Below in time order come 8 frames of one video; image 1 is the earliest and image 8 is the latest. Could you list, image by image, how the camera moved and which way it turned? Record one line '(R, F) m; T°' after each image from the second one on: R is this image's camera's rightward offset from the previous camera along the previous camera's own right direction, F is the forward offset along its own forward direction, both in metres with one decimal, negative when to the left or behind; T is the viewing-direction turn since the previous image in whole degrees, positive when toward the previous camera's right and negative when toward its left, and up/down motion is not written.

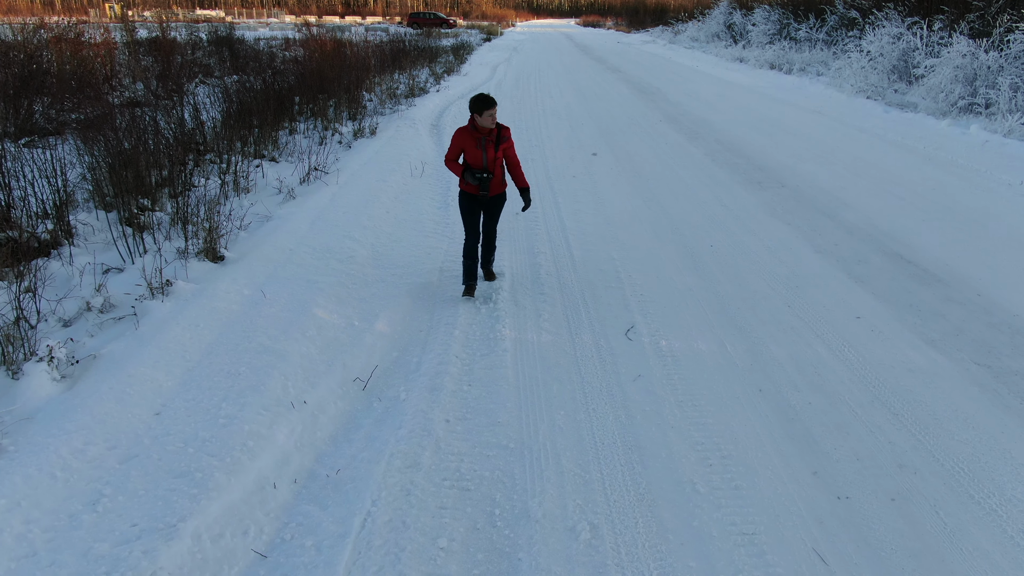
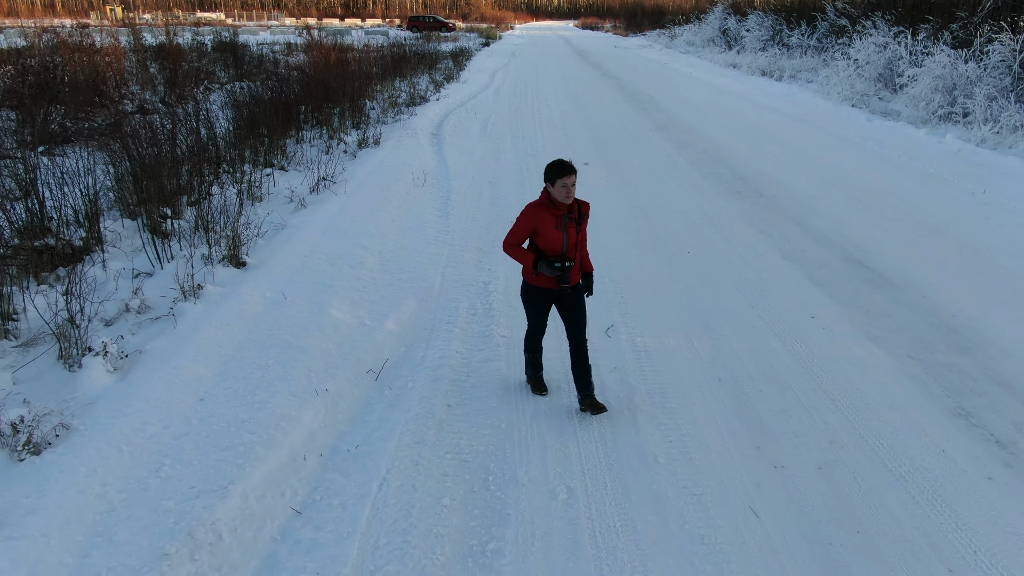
(0.0, -0.4) m; 0°
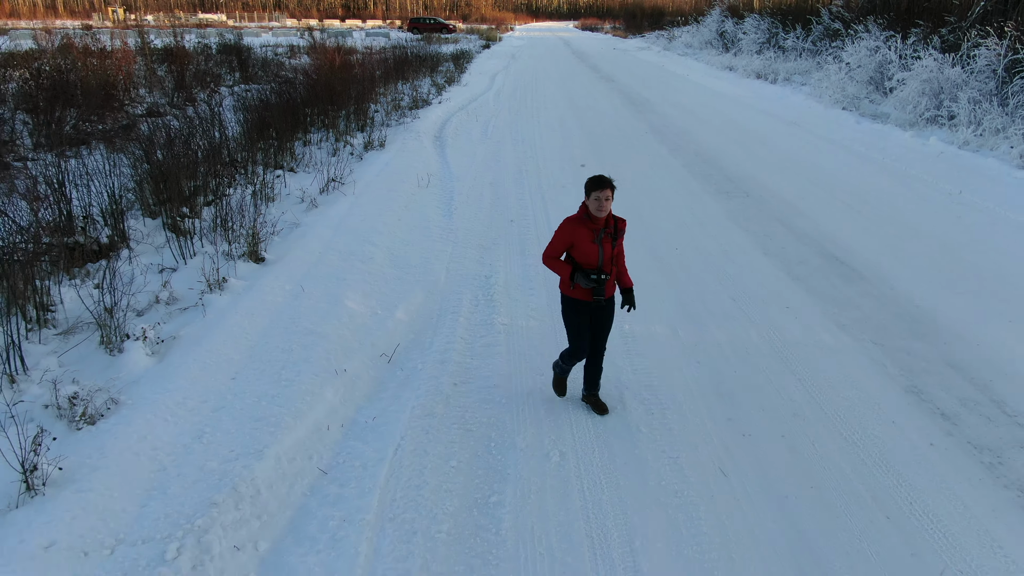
(0.0, -0.3) m; 0°
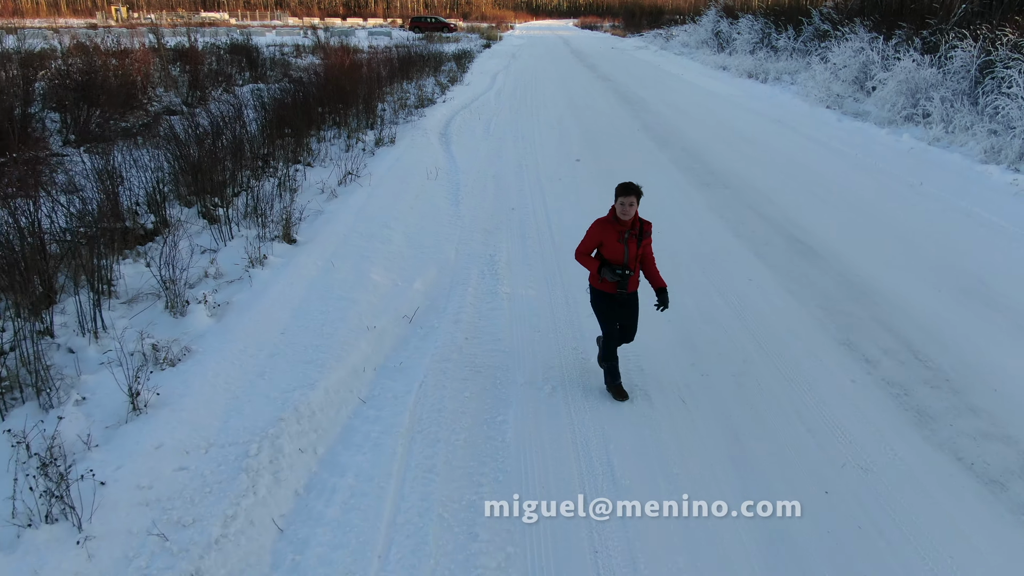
(0.0, -0.6) m; 0°
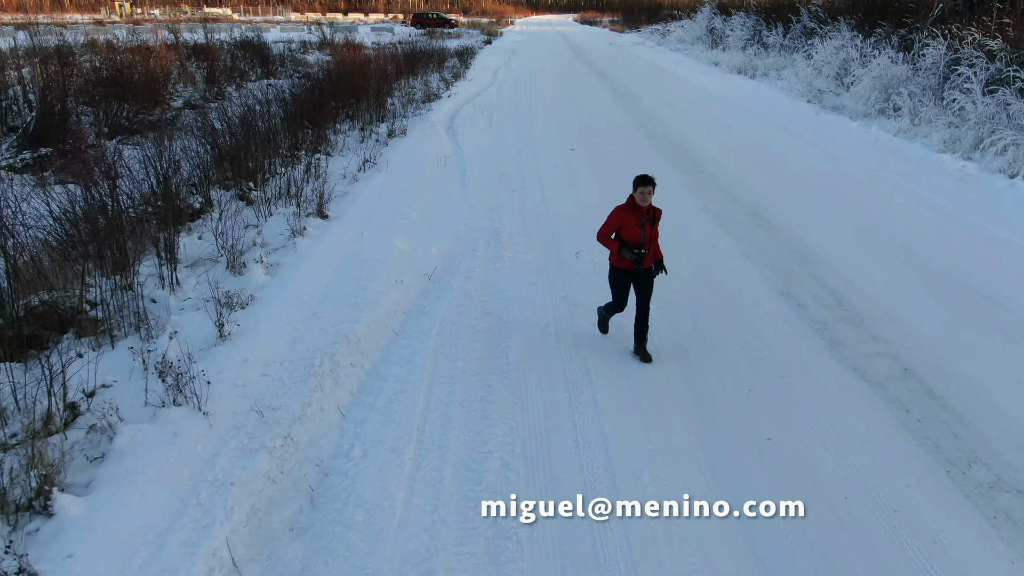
(0.0, -0.8) m; 0°
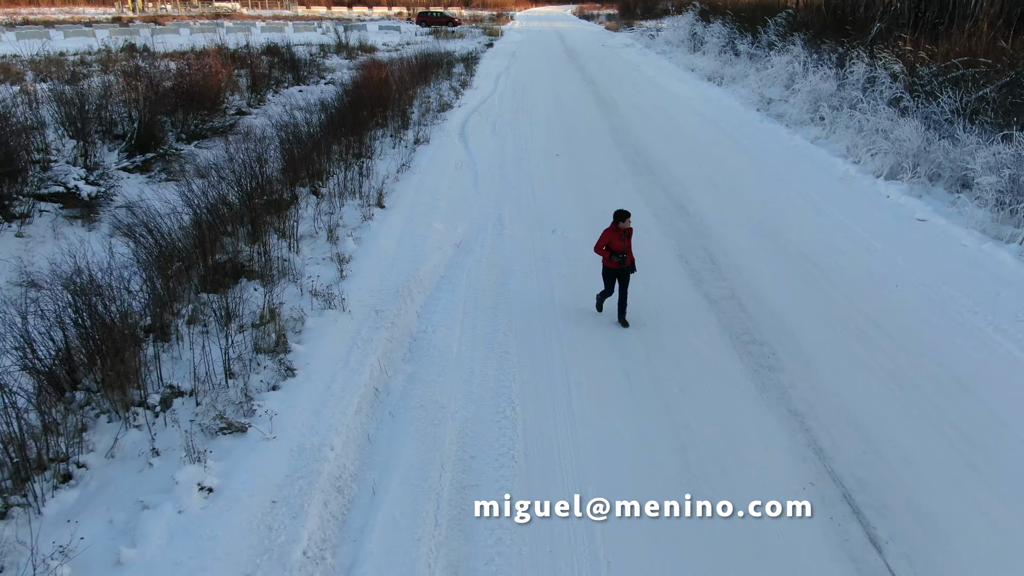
(0.0, -2.5) m; 0°
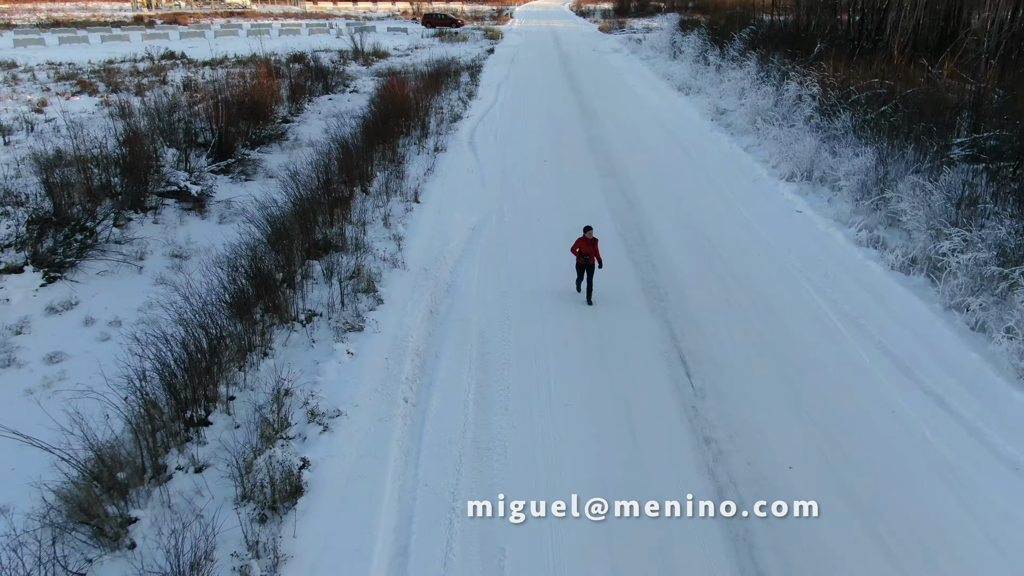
(0.0, -3.2) m; 0°
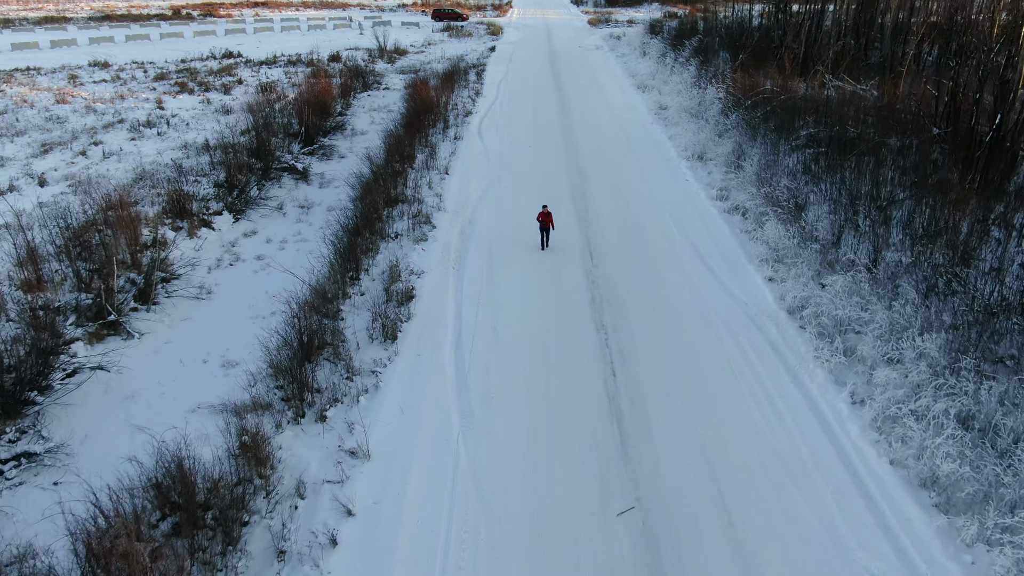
(+0.1, -6.6) m; 0°
